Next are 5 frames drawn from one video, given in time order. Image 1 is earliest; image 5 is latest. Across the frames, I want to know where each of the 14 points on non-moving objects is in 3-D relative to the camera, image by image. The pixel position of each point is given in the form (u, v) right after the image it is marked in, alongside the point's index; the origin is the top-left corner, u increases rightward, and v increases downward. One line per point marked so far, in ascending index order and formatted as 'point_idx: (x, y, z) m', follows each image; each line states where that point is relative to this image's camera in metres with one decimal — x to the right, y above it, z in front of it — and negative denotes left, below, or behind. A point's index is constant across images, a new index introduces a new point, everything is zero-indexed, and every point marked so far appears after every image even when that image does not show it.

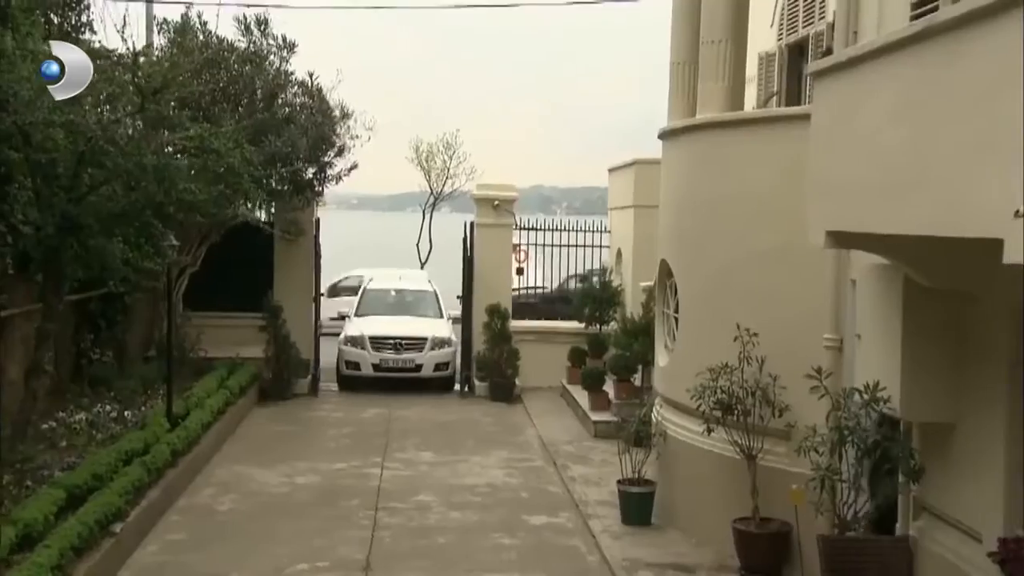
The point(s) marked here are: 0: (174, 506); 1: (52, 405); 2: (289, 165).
0: (-3.1, -2.0, +7.8) m
1: (-4.8, -1.2, +9.1) m
2: (-3.4, +1.5, +12.9) m
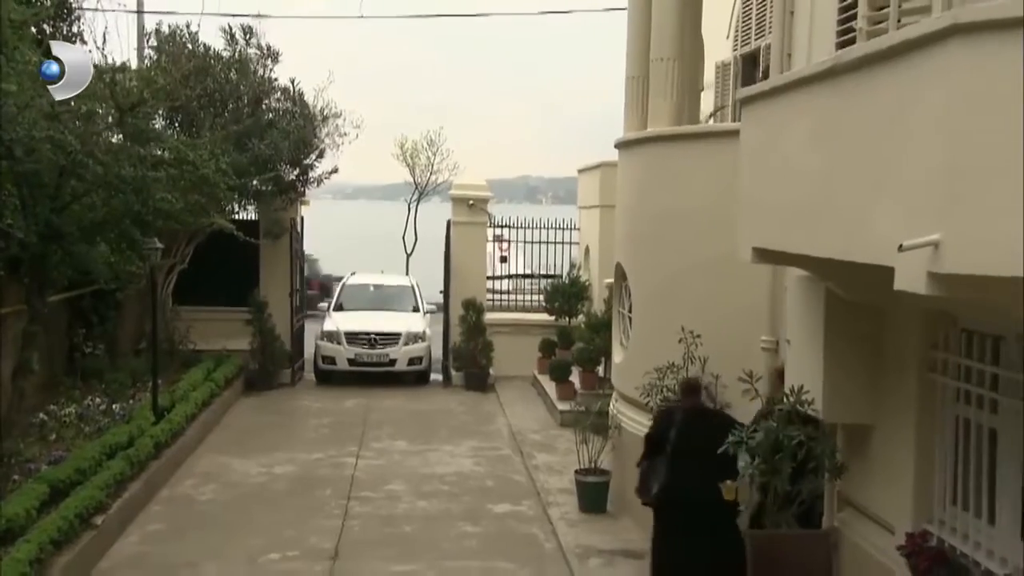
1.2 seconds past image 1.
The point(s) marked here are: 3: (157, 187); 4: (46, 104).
0: (-3.5, -2.0, +8.4) m
1: (-5.2, -1.2, +9.6) m
2: (-3.7, +1.7, +13.4) m
3: (-3.7, +1.0, +9.1) m
4: (-4.2, +1.6, +7.7) m
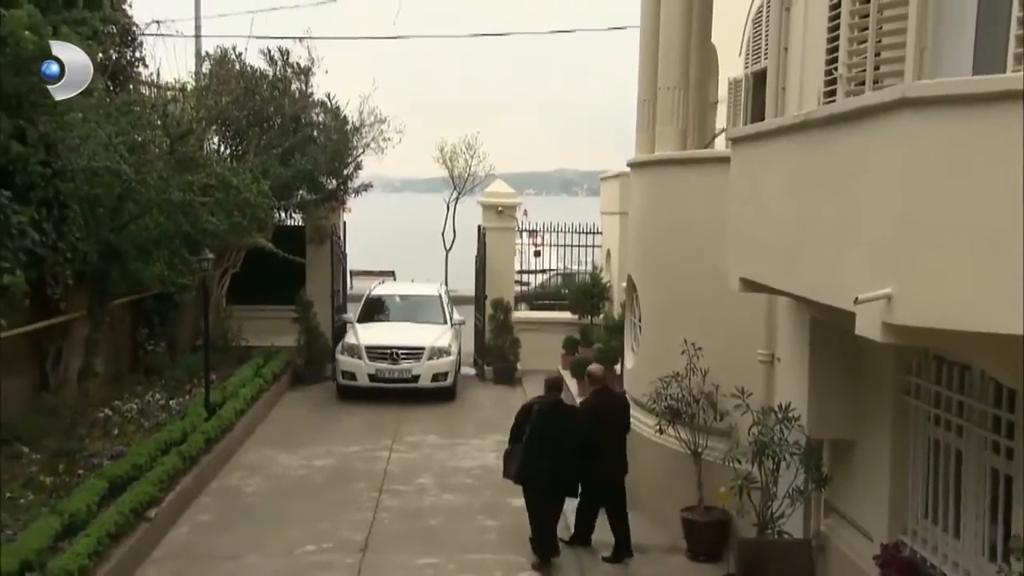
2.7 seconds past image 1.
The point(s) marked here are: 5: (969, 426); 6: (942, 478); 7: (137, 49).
0: (-3.3, -2.2, +9.3) m
1: (-4.9, -1.3, +10.6) m
2: (-3.2, +1.8, +14.1) m
3: (-3.5, +0.9, +9.9) m
4: (-4.0, +1.5, +8.5) m
5: (+3.1, -0.9, +5.8) m
6: (+3.1, -1.3, +6.1) m
7: (-4.9, +3.0, +10.9) m
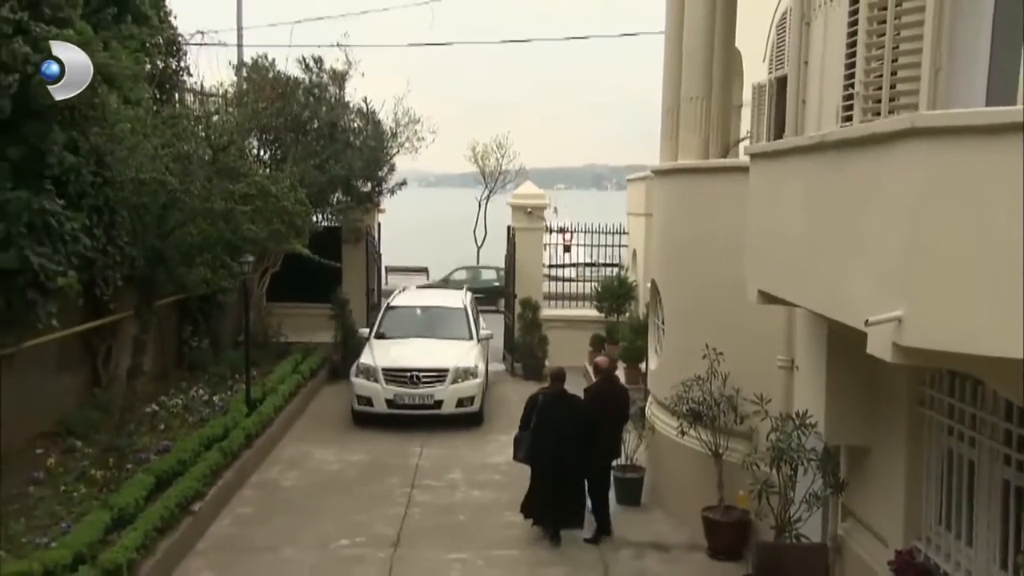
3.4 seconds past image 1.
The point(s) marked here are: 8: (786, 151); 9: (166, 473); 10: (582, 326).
0: (-3.0, -2.2, +9.7) m
1: (-4.5, -1.3, +11.1) m
2: (-2.7, +1.9, +14.5) m
3: (-3.2, +0.9, +10.3) m
4: (-3.8, +1.4, +8.9) m
5: (+3.2, -1.0, +5.9) m
6: (+3.2, -1.5, +6.3) m
7: (-4.5, +3.0, +11.3) m
8: (+2.1, +1.0, +6.6) m
9: (-3.4, -1.8, +8.4) m
10: (+1.3, -0.6, +15.5) m
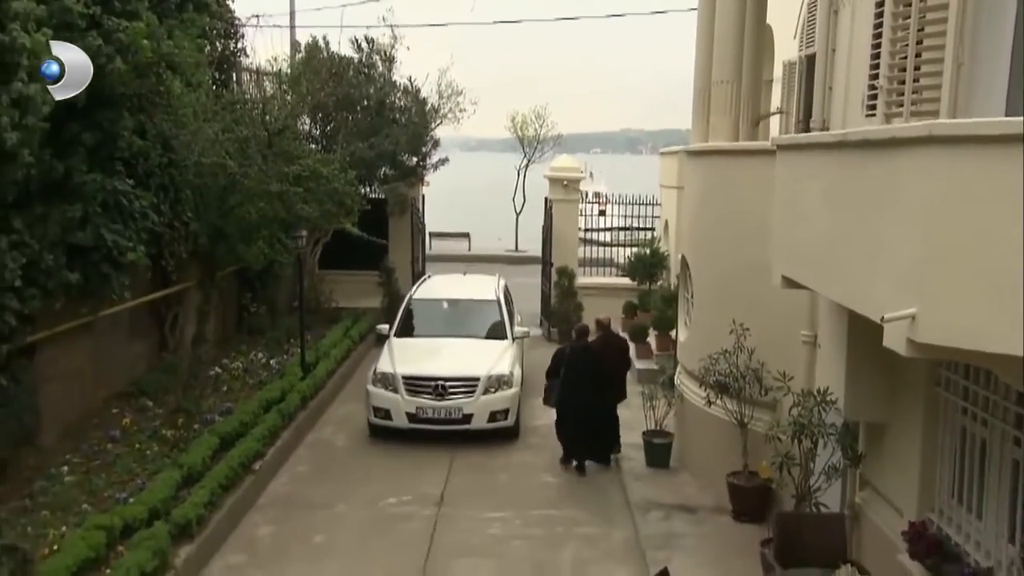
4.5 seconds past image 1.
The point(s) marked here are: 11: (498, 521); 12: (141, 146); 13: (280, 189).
0: (-2.5, -1.9, +10.5) m
1: (-4.0, -0.9, +11.9) m
2: (-2.0, +2.5, +14.9) m
3: (-2.7, +1.2, +10.8) m
4: (-3.4, +1.7, +9.5) m
5: (+3.5, -1.0, +6.3) m
6: (+3.5, -1.4, +6.7) m
7: (-4.0, +3.5, +11.8) m
8: (+2.4, +1.1, +6.9) m
9: (-3.0, -1.6, +9.1) m
10: (+2.0, 0.0, +15.9) m
11: (-0.1, -2.3, +8.7) m
12: (-3.9, +1.5, +9.0) m
13: (-2.8, +1.2, +10.4) m
